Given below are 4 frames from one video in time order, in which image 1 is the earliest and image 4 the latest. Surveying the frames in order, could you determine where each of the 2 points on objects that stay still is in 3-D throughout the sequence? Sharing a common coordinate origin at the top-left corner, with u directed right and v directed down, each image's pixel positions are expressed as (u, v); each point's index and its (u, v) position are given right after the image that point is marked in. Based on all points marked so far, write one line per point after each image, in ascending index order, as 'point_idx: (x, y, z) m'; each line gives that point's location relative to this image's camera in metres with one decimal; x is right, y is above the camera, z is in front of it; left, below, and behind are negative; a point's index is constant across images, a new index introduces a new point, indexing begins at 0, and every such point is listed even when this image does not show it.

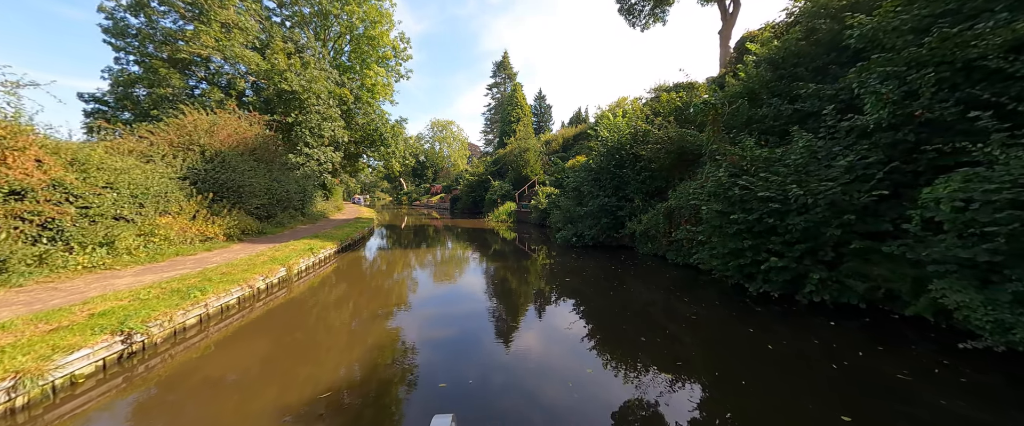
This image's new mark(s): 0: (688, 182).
0: (+4.5, +0.8, +8.3) m
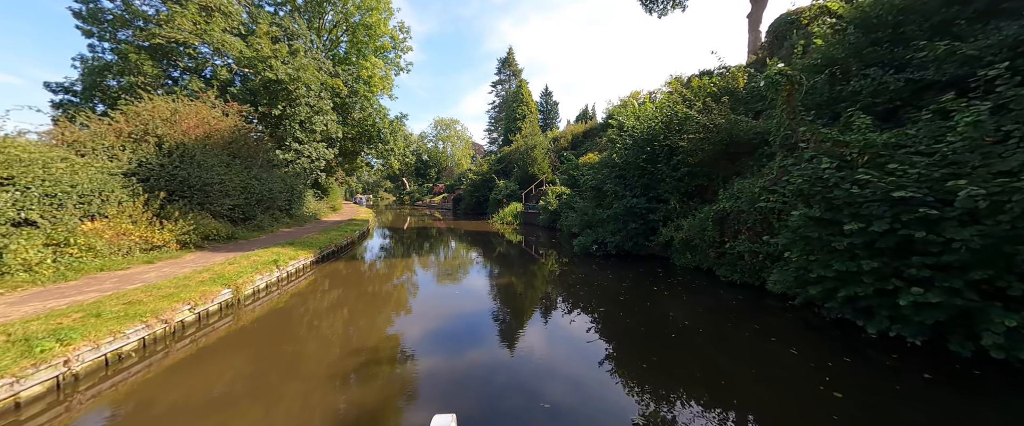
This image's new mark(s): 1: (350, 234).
0: (+4.7, +0.7, +6.6) m
1: (-6.9, -0.9, +13.7) m
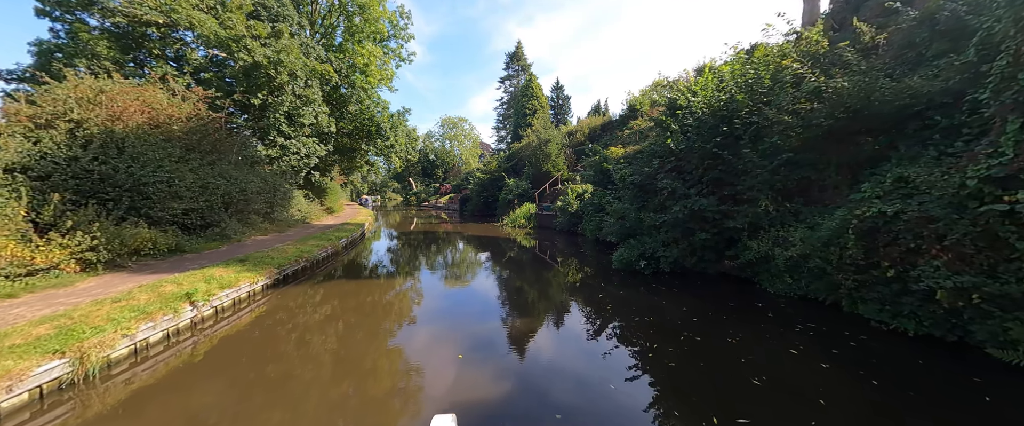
0: (+5.1, +0.6, +4.1) m
1: (-6.3, -1.0, +11.5) m
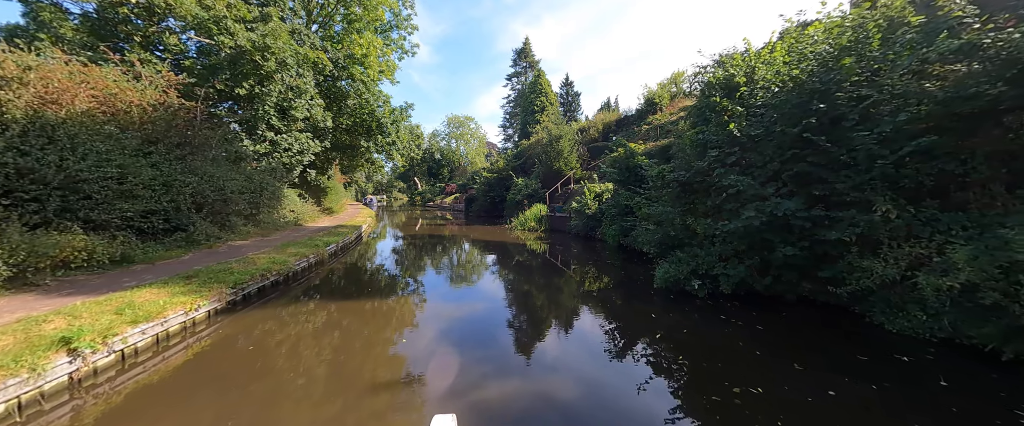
0: (+5.4, +0.5, +2.4) m
1: (-5.9, -1.1, +10.0) m
